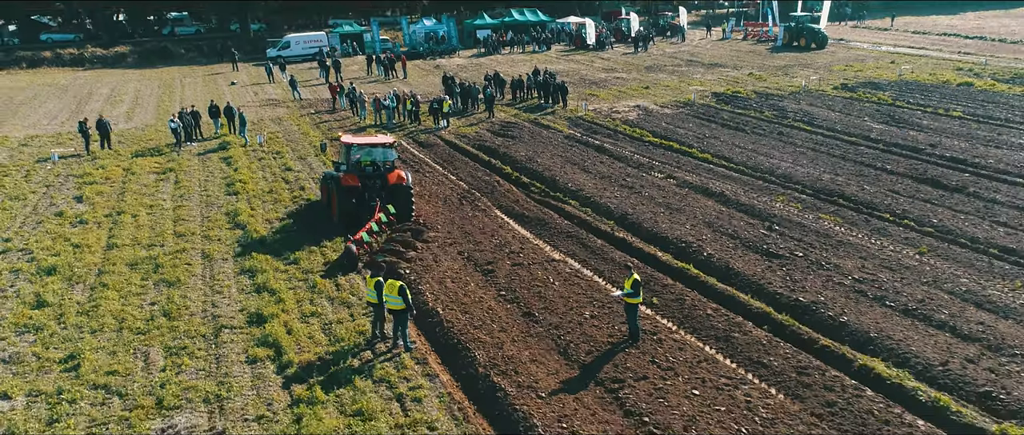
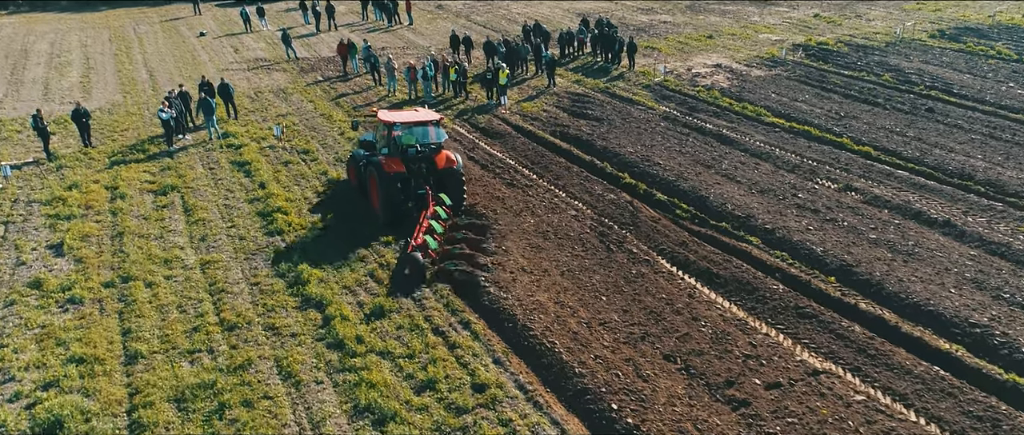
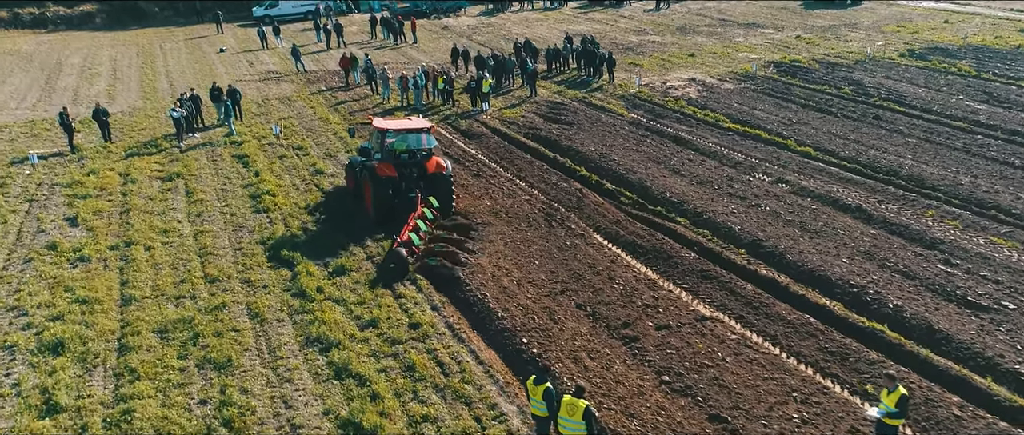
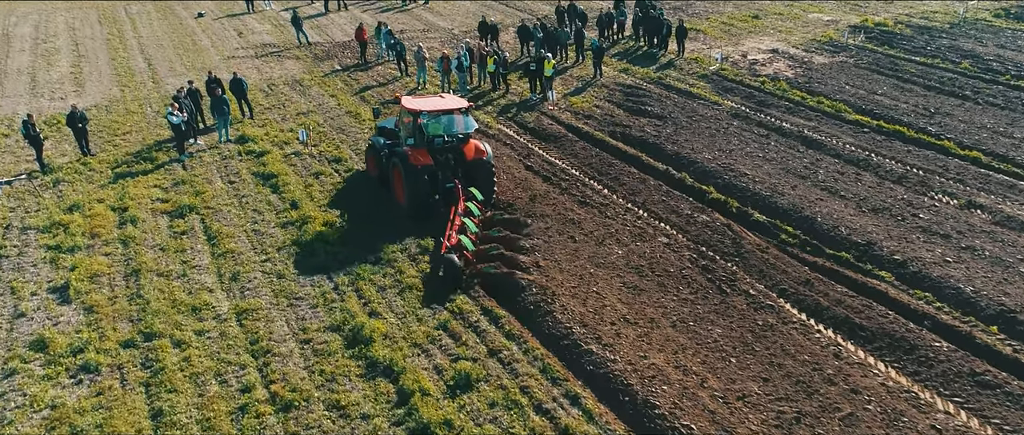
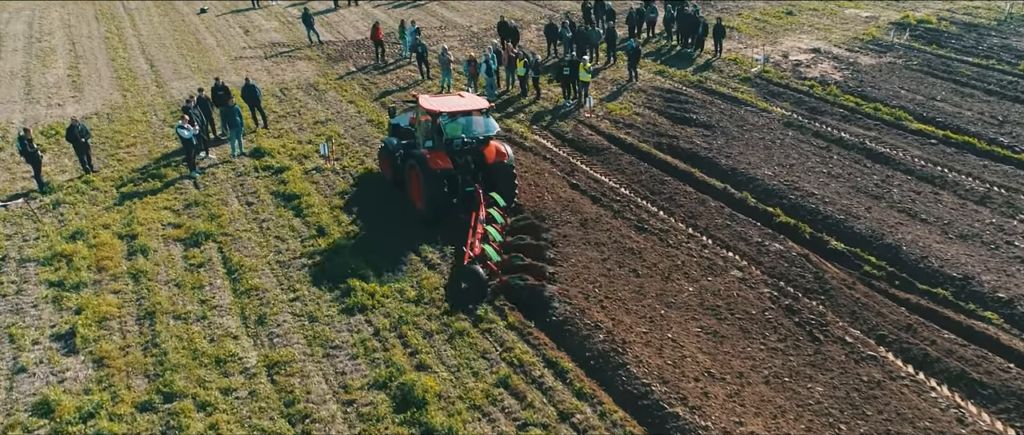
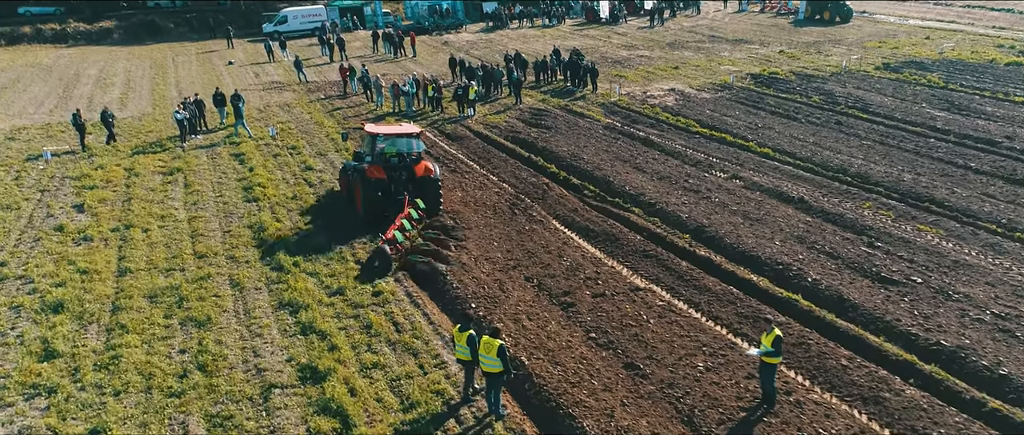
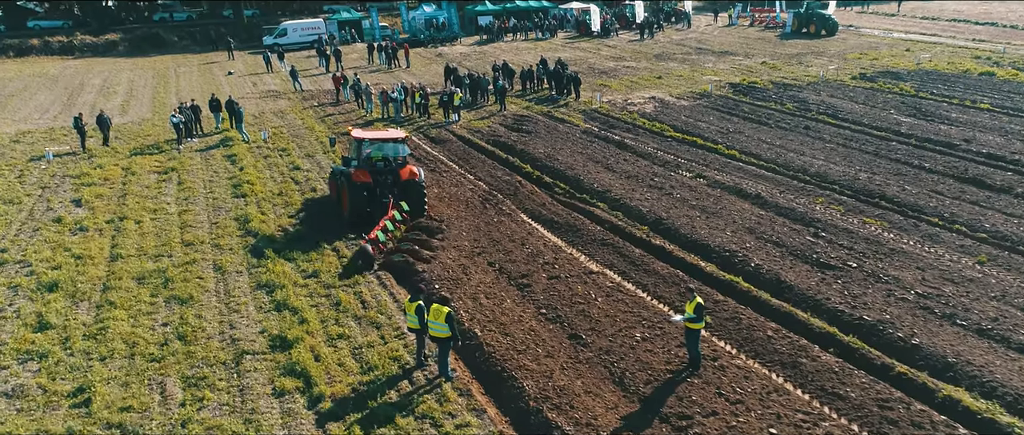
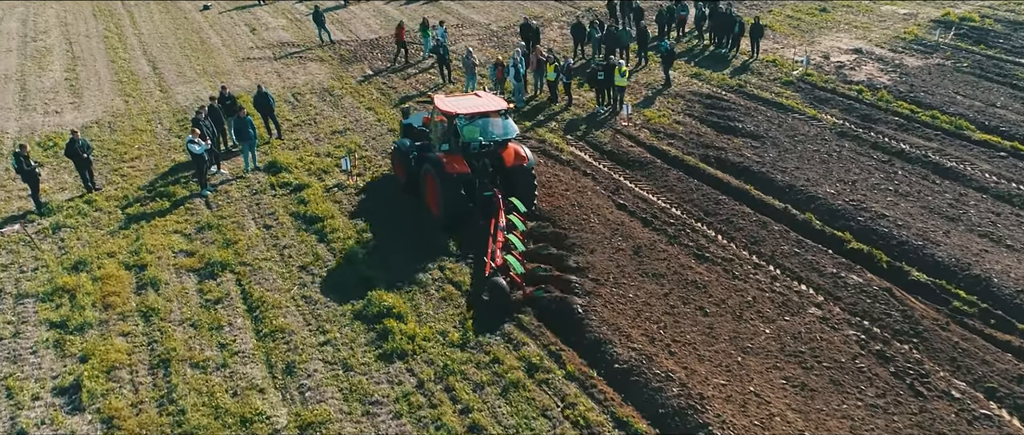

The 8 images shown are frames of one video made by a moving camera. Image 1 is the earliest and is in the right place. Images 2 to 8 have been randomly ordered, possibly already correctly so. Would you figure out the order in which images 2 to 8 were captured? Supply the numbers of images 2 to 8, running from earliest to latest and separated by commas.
7, 6, 3, 2, 4, 5, 8
